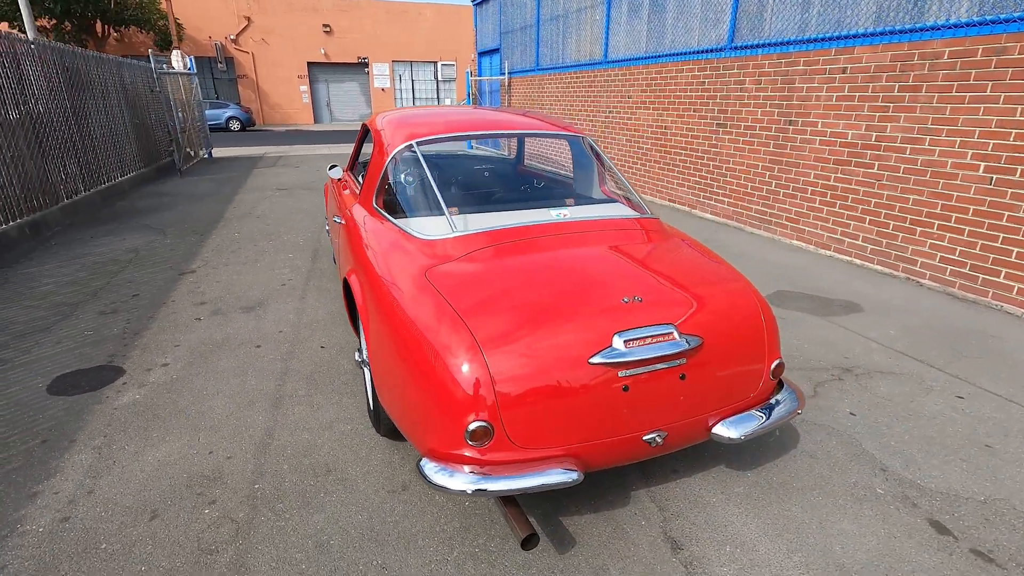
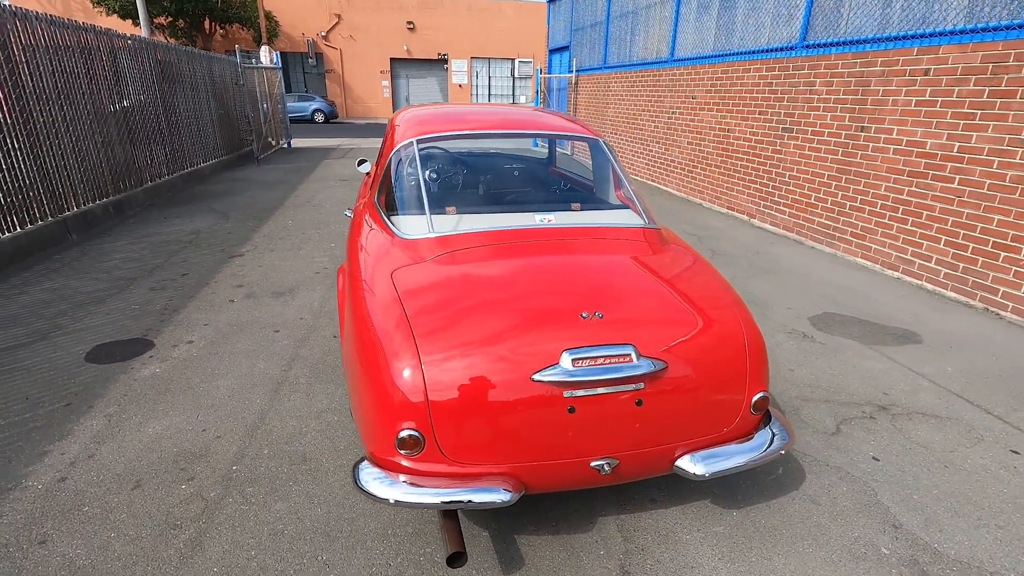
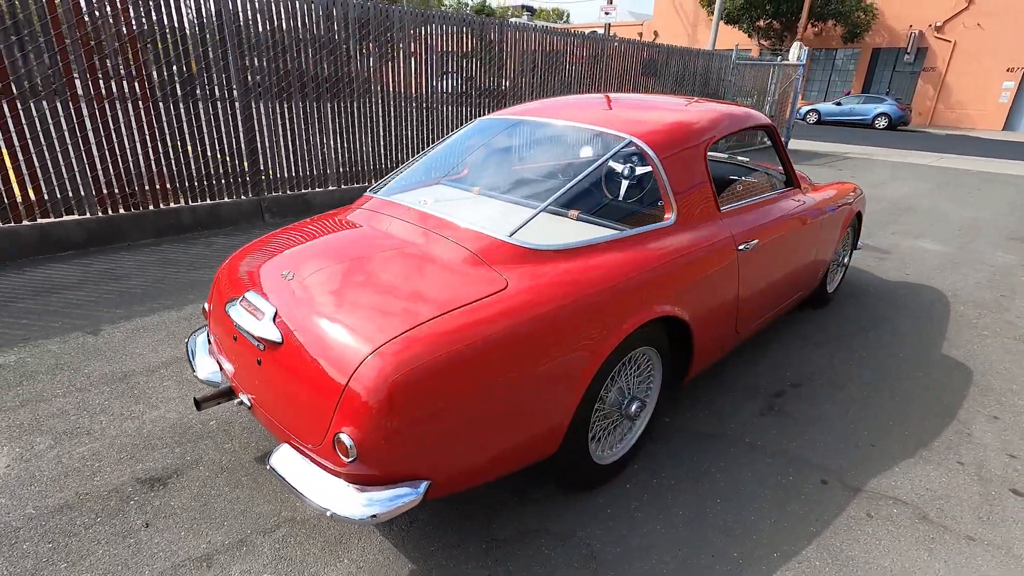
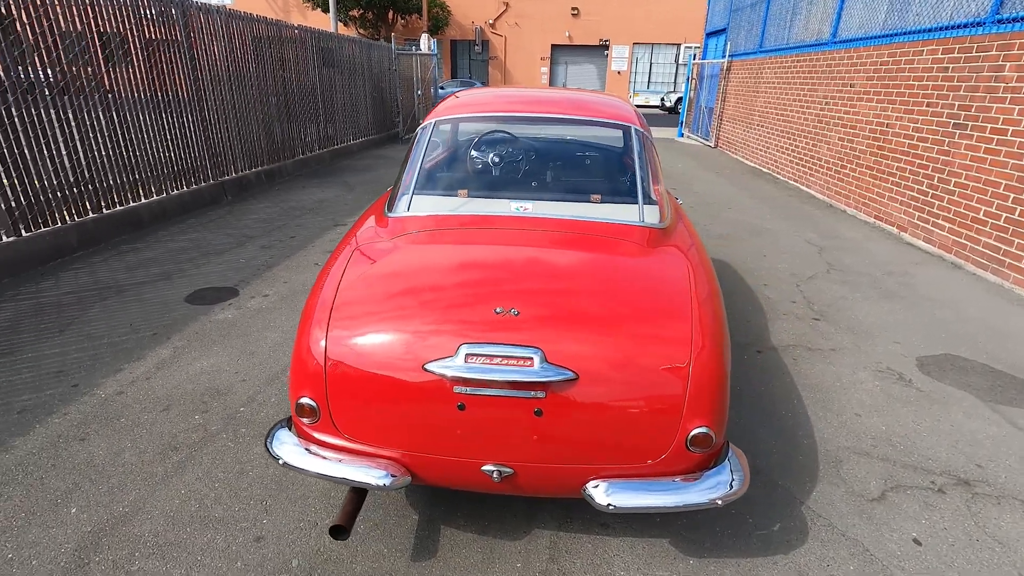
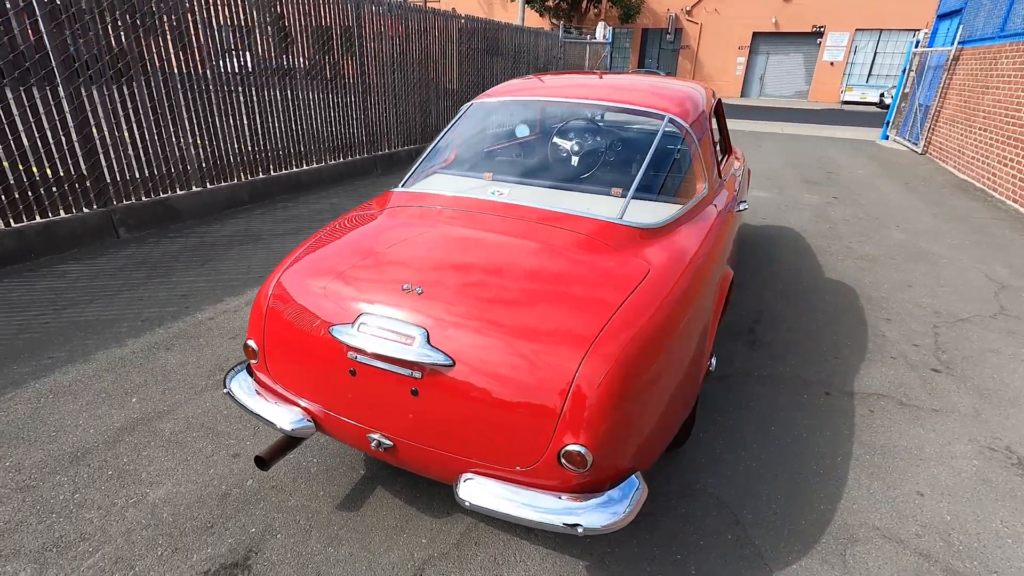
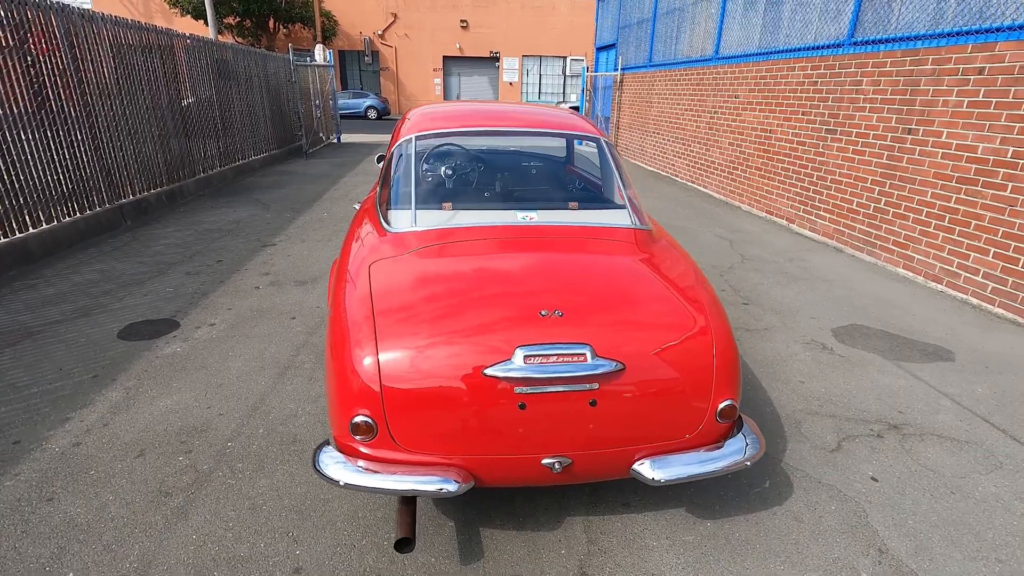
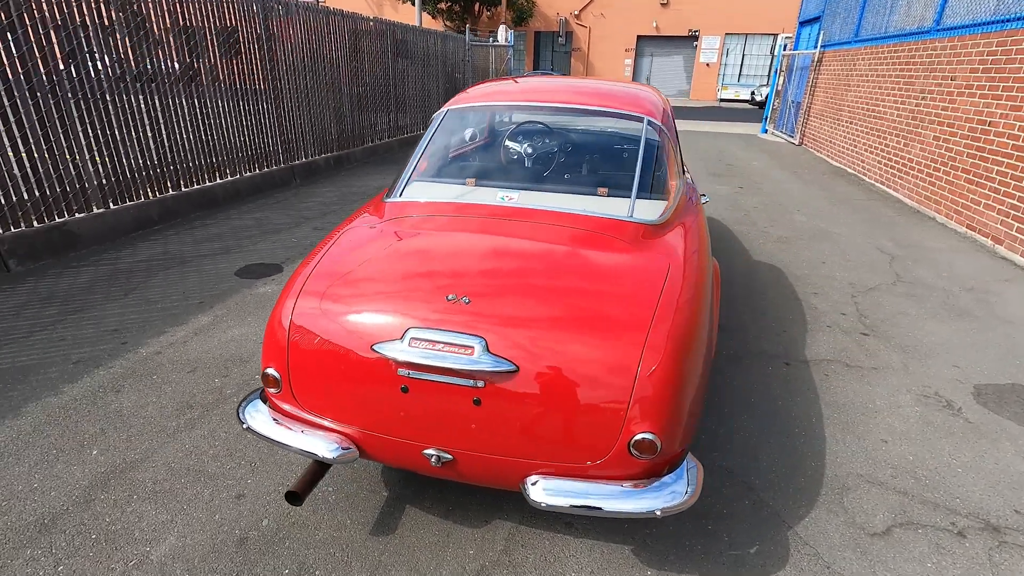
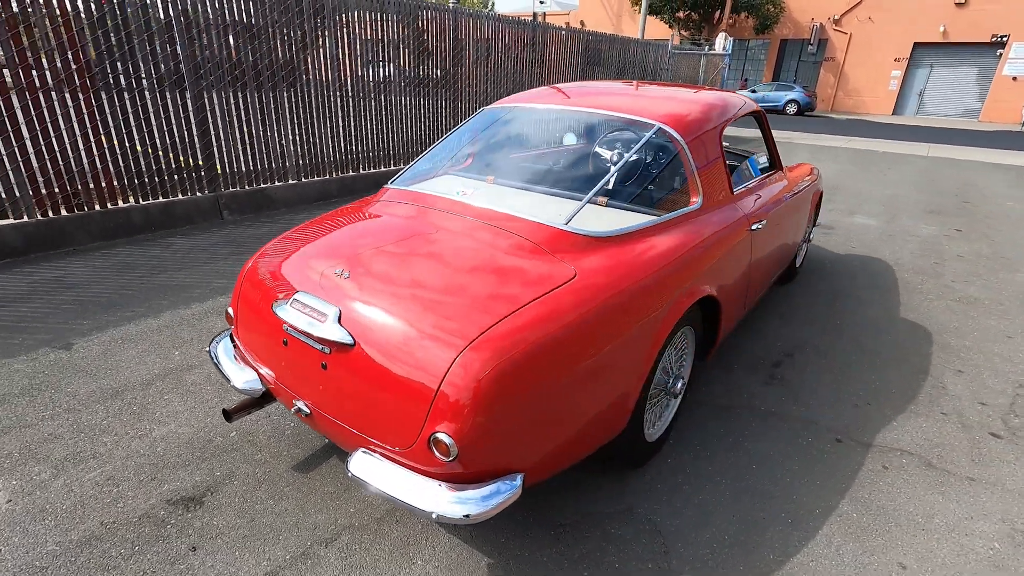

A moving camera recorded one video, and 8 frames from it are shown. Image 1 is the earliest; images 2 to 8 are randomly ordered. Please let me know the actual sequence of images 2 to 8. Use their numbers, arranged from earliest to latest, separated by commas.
2, 6, 4, 7, 5, 8, 3
